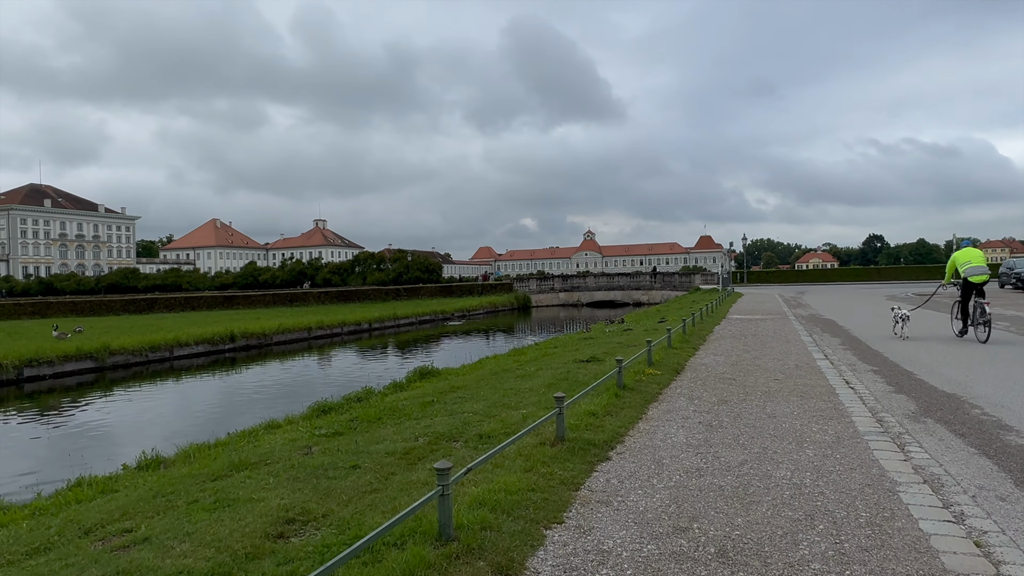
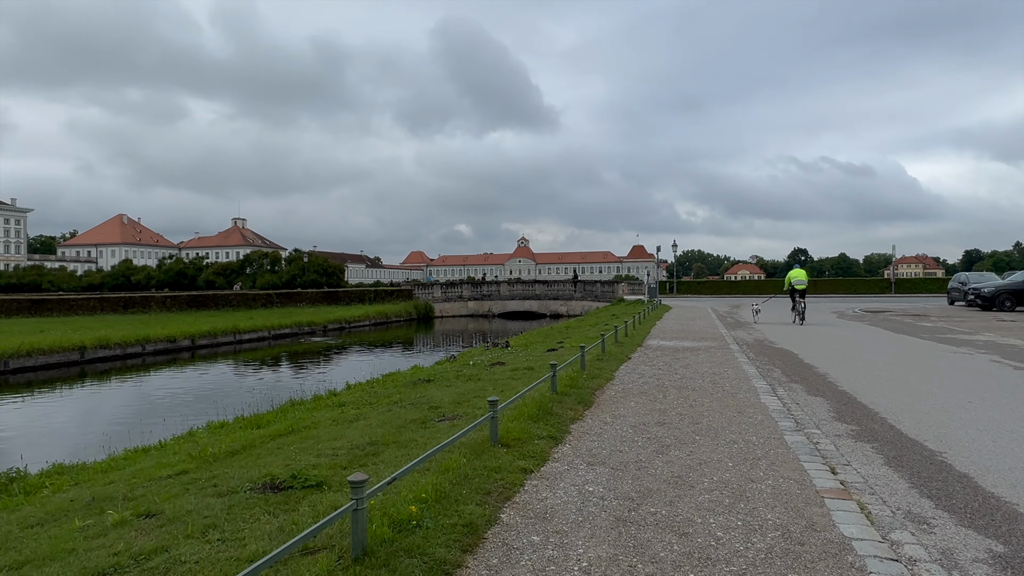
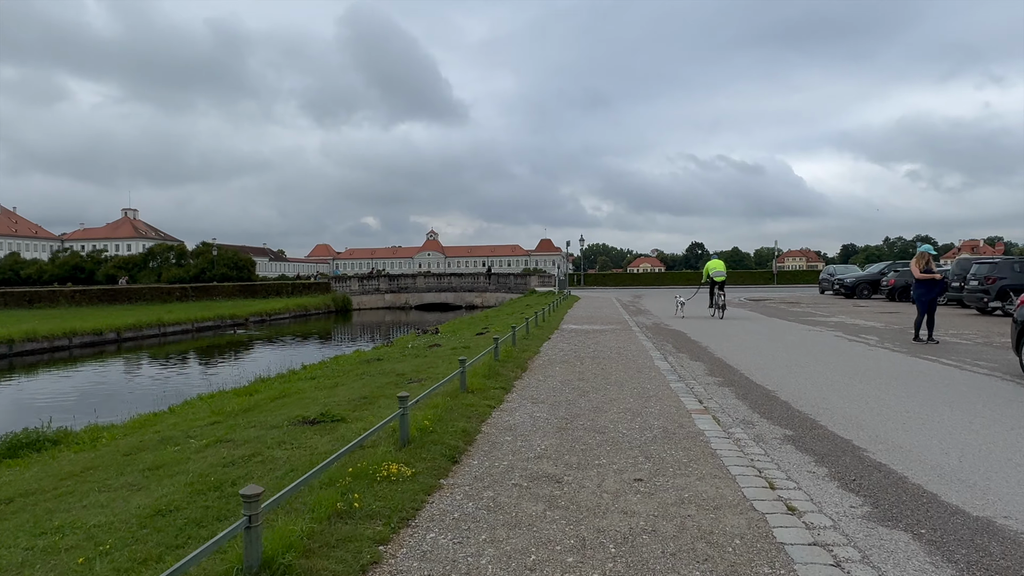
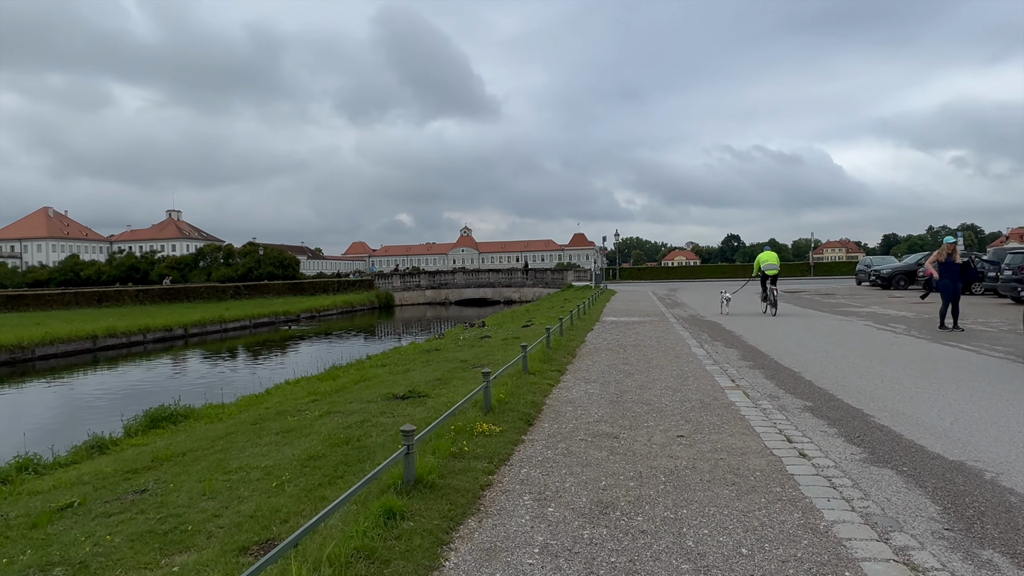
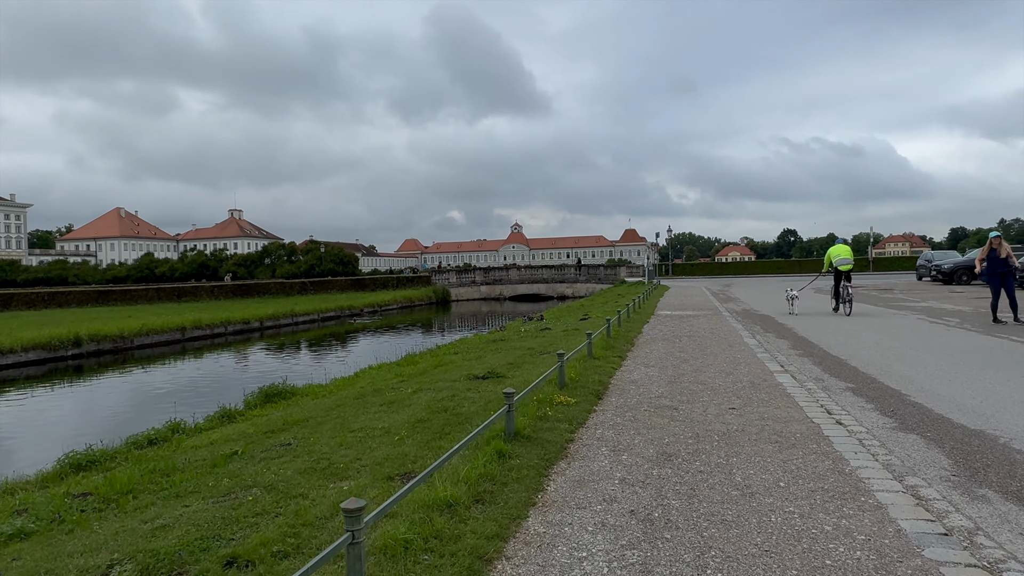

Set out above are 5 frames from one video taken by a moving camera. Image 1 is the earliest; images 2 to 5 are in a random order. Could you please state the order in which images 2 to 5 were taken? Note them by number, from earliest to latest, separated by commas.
5, 4, 3, 2
